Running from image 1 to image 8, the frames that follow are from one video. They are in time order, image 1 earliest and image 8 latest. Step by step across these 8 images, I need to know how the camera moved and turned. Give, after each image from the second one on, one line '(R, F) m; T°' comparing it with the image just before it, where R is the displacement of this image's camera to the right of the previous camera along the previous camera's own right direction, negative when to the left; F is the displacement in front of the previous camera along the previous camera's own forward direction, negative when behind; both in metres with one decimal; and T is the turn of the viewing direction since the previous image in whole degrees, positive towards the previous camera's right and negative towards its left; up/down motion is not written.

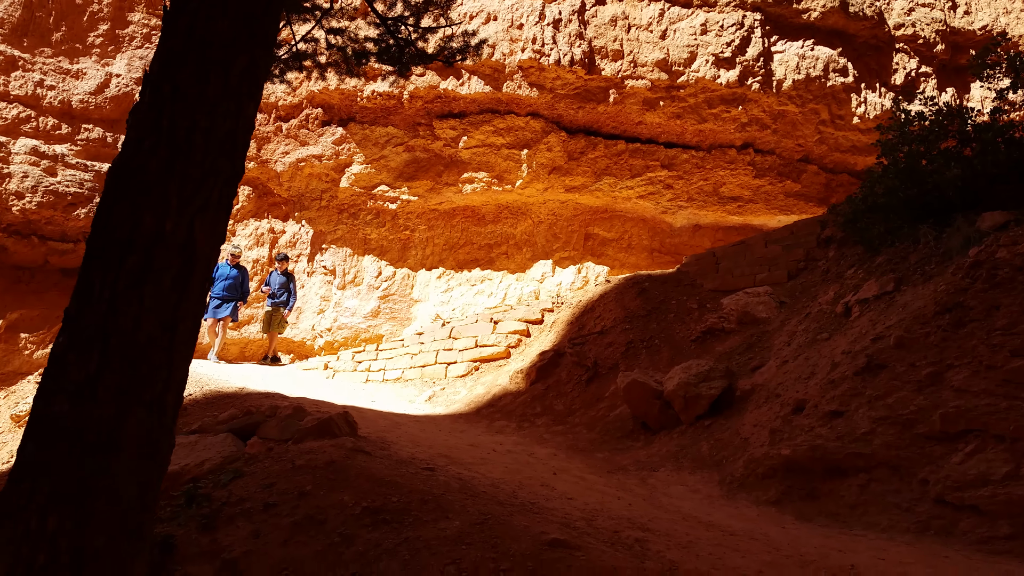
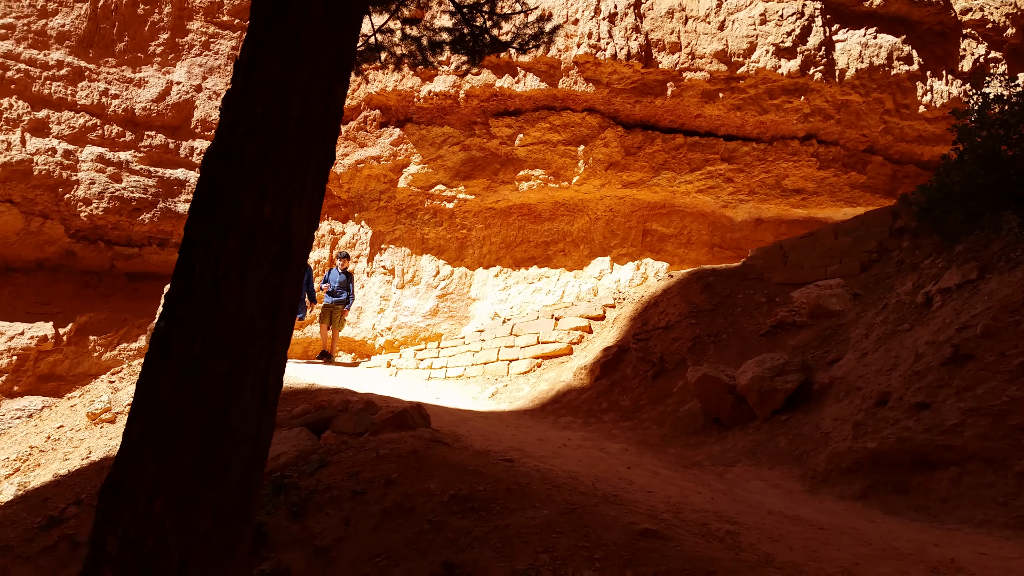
(-0.1, 0.0) m; -3°
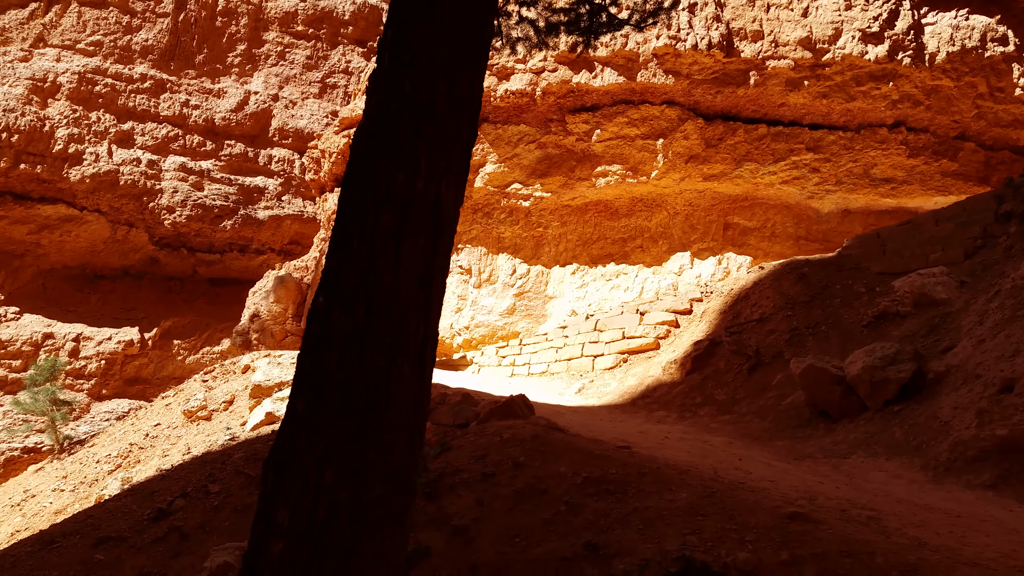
(-0.2, 0.0) m; -4°
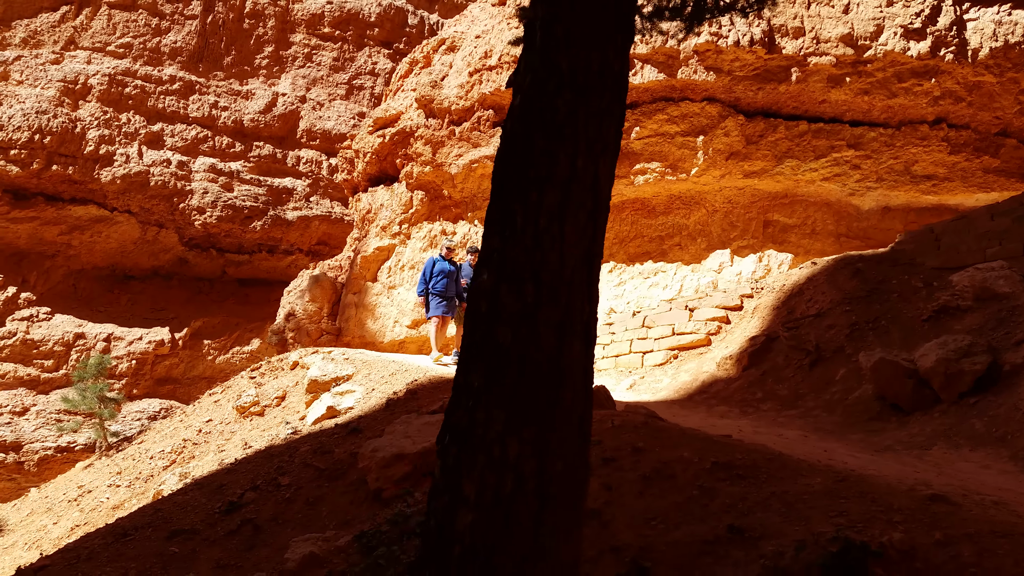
(-0.3, 0.0) m; -1°
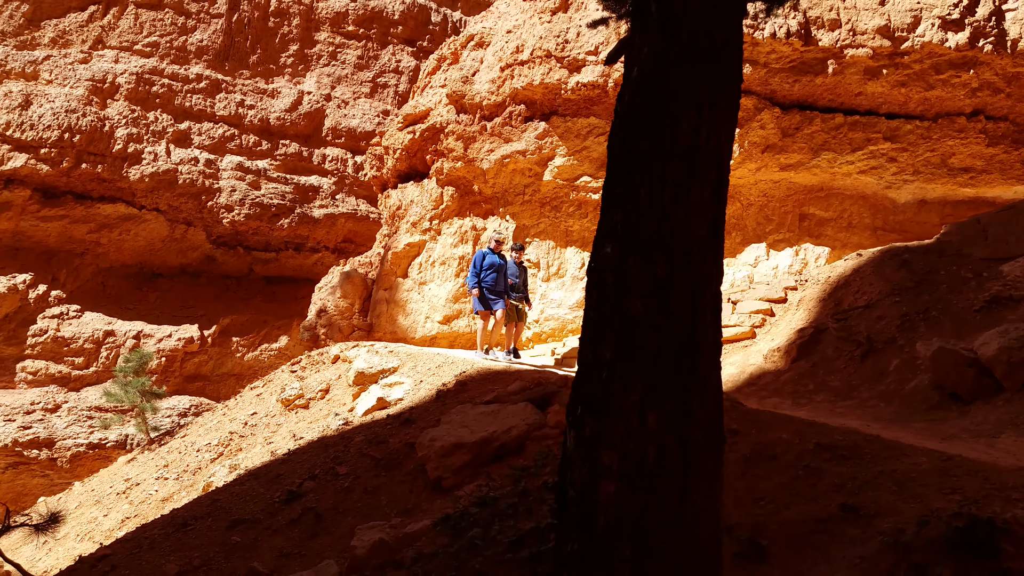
(-0.2, 0.0) m; -1°
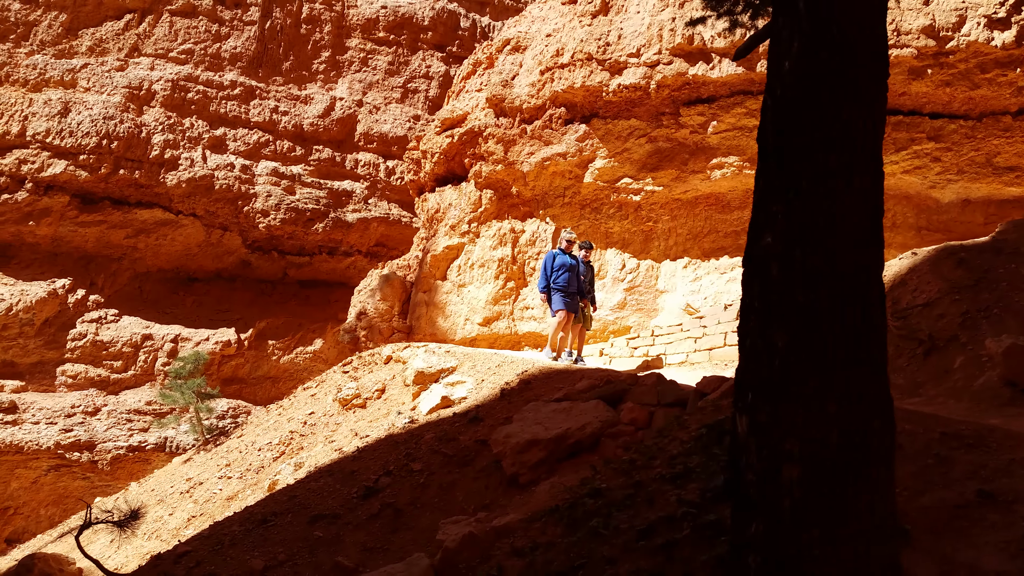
(-0.3, 0.0) m; -1°
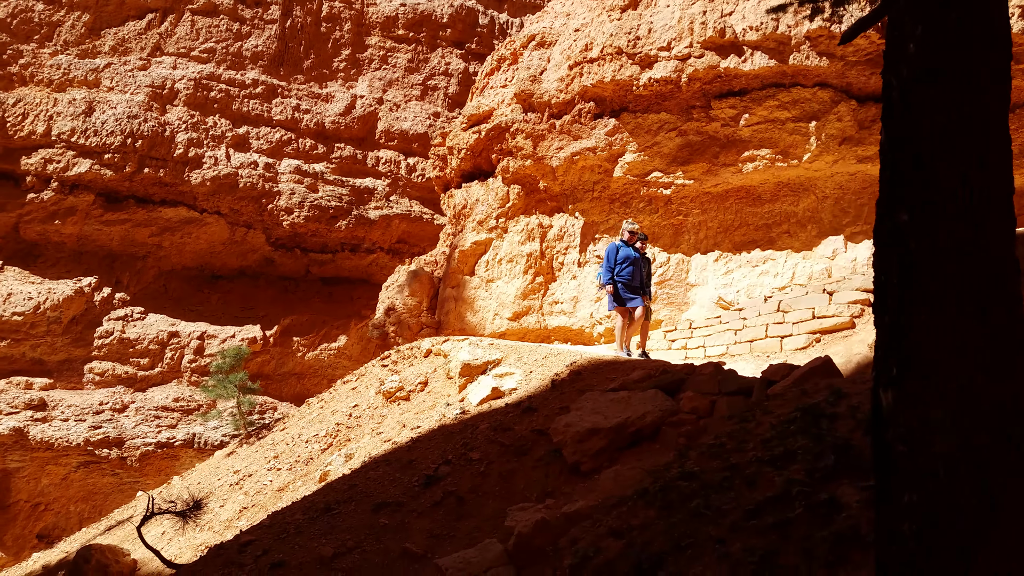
(-0.3, 0.0) m; 0°
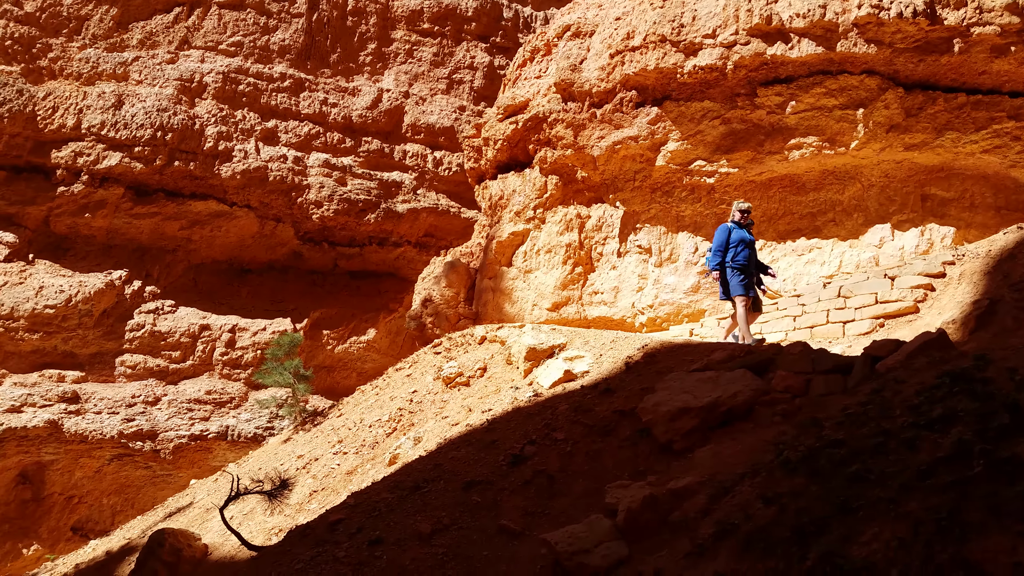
(-0.5, 0.0) m; 0°
